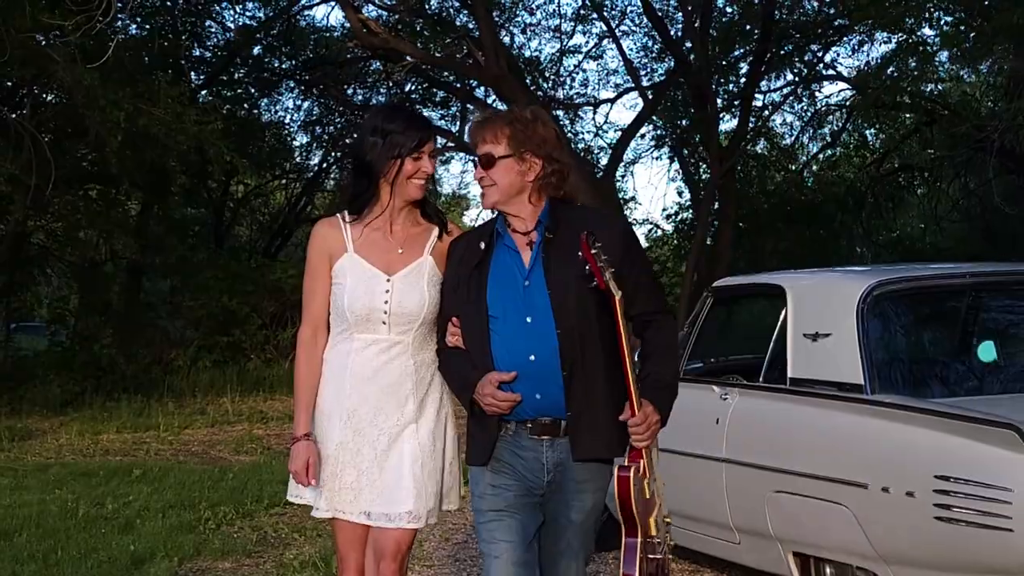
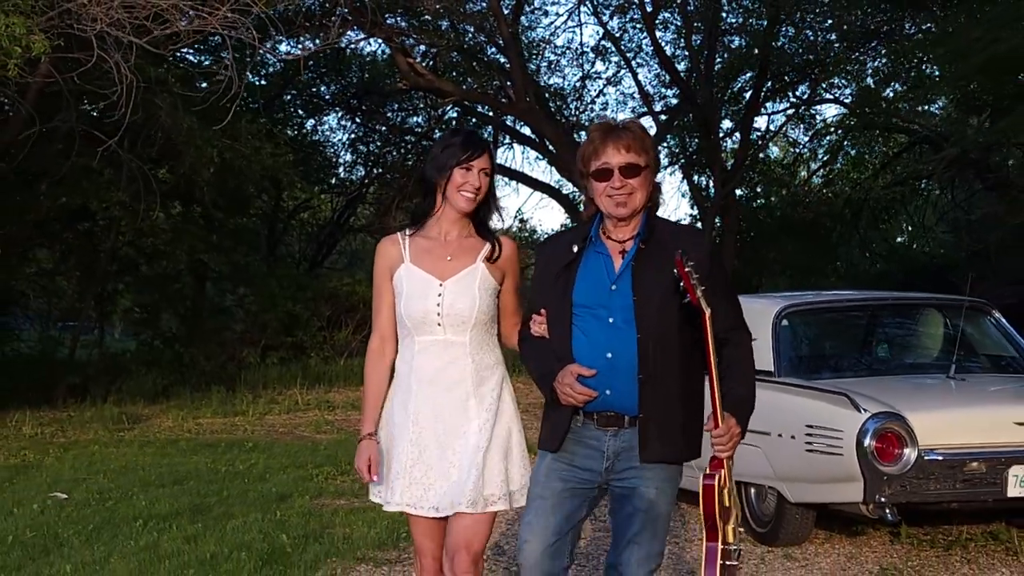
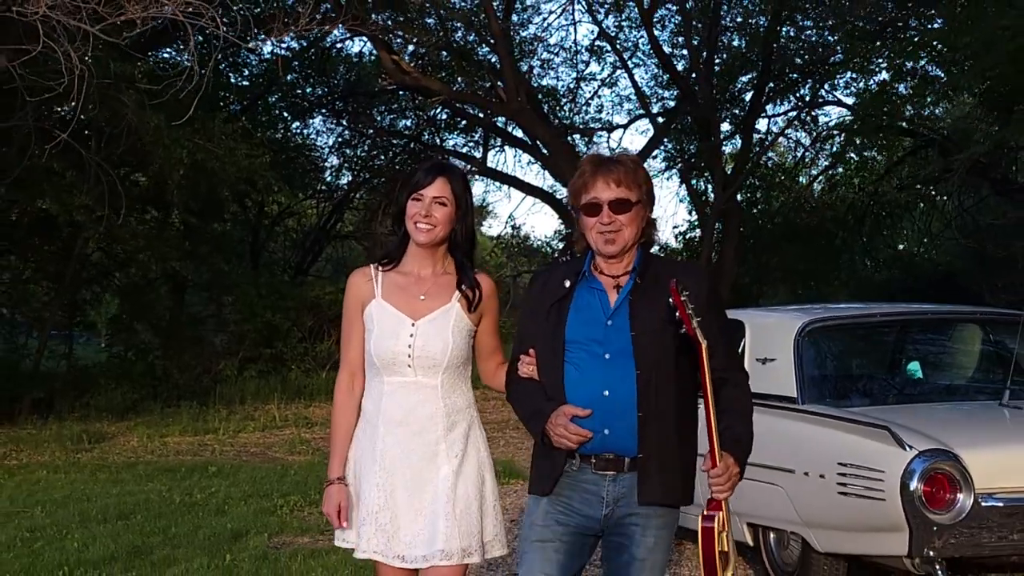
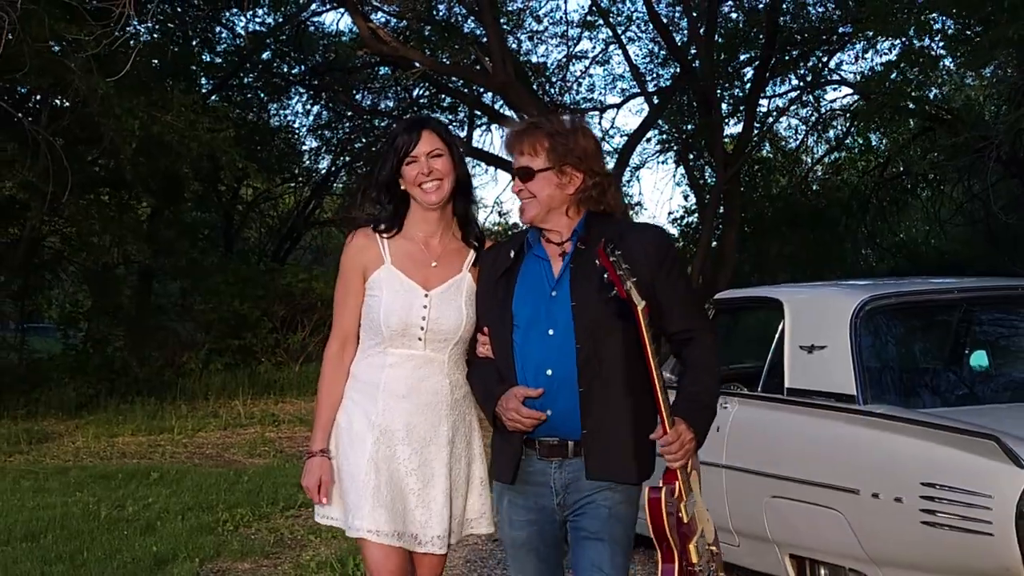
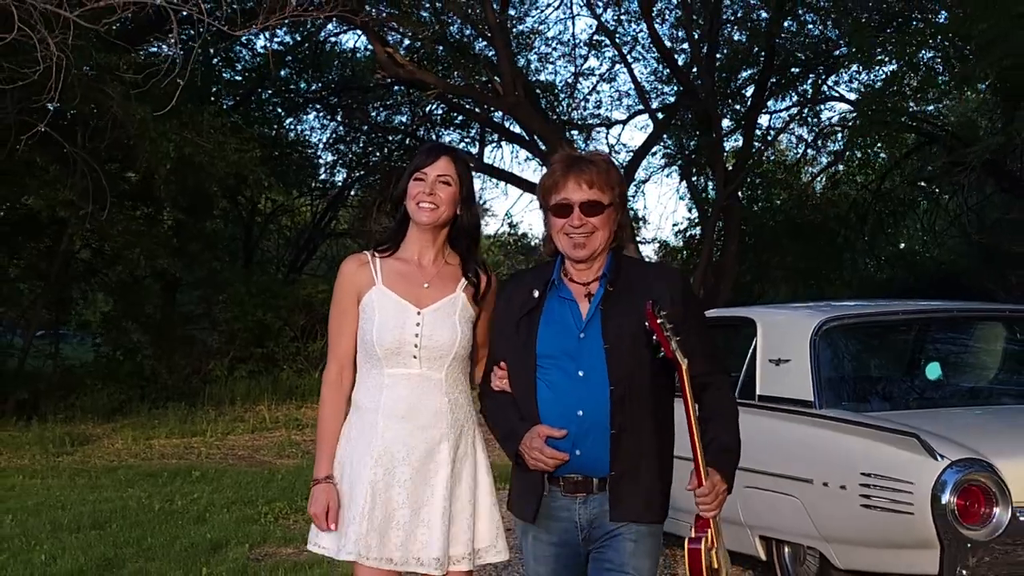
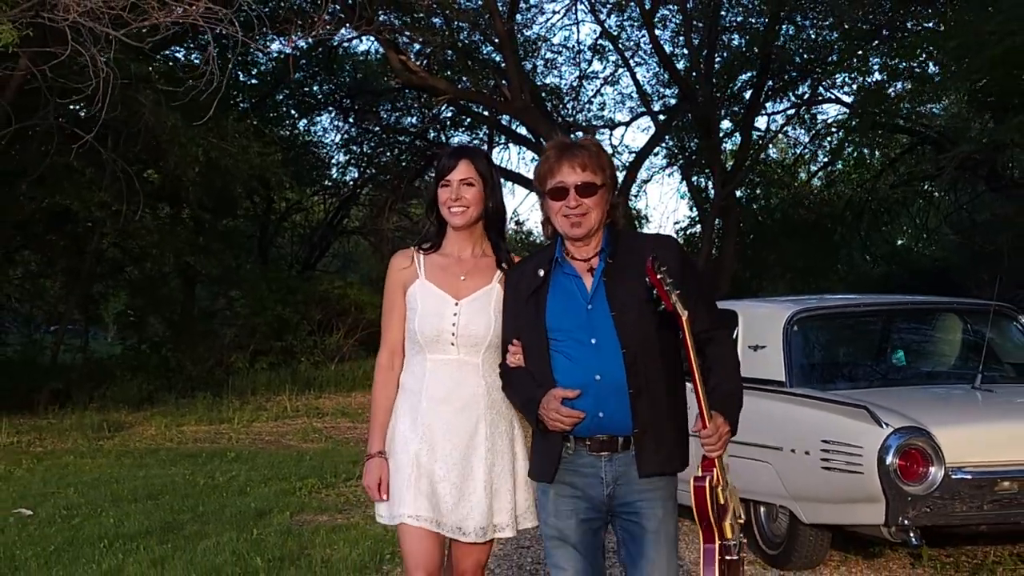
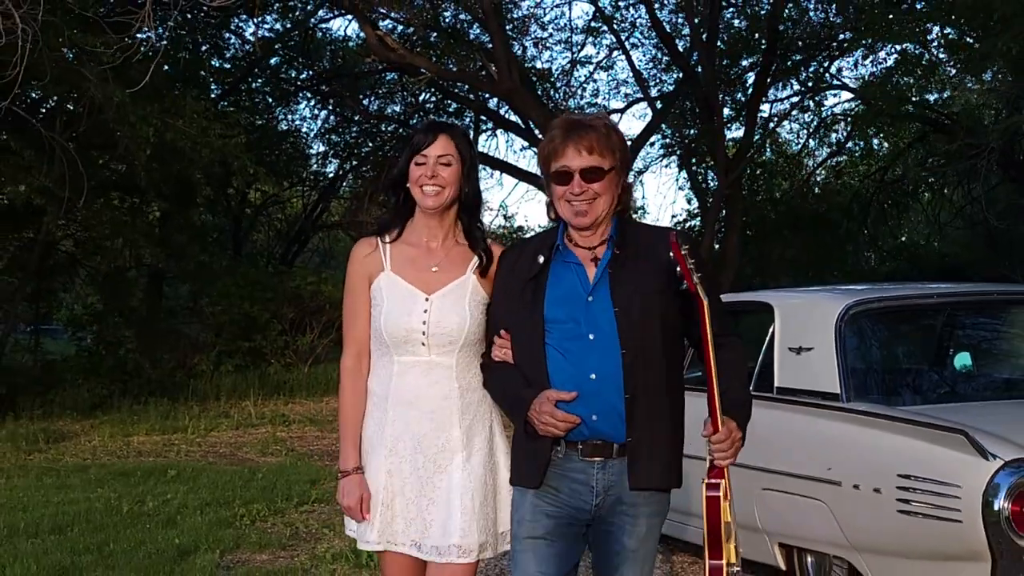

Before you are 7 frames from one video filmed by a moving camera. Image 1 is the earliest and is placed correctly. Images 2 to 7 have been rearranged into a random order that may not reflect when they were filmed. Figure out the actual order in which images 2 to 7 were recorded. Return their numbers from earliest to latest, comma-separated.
4, 7, 5, 3, 6, 2
